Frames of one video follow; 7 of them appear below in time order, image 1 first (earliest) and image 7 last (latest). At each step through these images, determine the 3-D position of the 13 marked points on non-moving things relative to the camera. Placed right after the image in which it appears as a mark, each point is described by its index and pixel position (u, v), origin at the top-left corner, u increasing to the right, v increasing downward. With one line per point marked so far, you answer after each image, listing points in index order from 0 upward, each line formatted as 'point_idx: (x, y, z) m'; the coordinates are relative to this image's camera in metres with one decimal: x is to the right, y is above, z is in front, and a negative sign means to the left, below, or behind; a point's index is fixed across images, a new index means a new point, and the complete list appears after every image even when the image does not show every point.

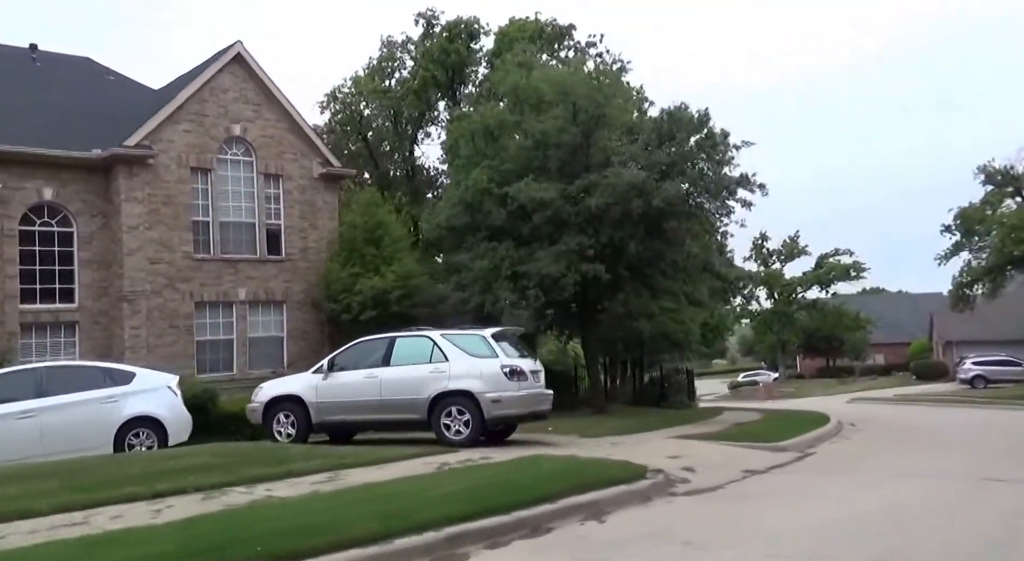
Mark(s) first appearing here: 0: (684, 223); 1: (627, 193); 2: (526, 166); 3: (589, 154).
0: (+3.5, +1.3, +17.8) m
1: (+2.2, +1.9, +17.3) m
2: (+0.1, +2.6, +18.7) m
3: (+1.6, +2.8, +18.3) m
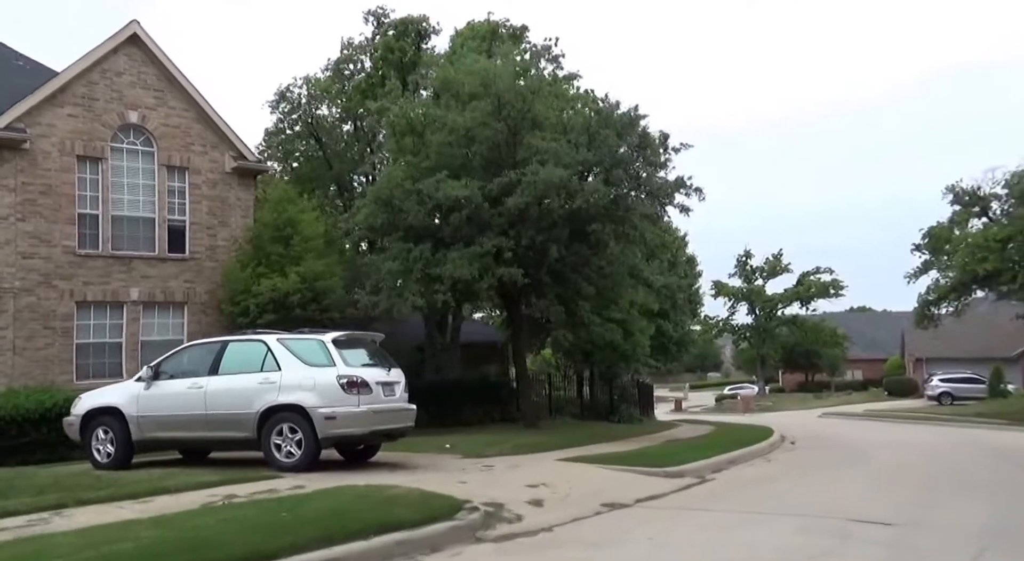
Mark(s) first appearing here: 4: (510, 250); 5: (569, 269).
0: (+1.9, +1.1, +16.8) m
1: (+0.6, +1.7, +16.3) m
2: (-1.5, +2.5, +17.6) m
3: (0.0, +2.7, +17.3) m
4: (-0.1, +0.6, +16.5) m
5: (+1.1, +0.3, +17.5) m
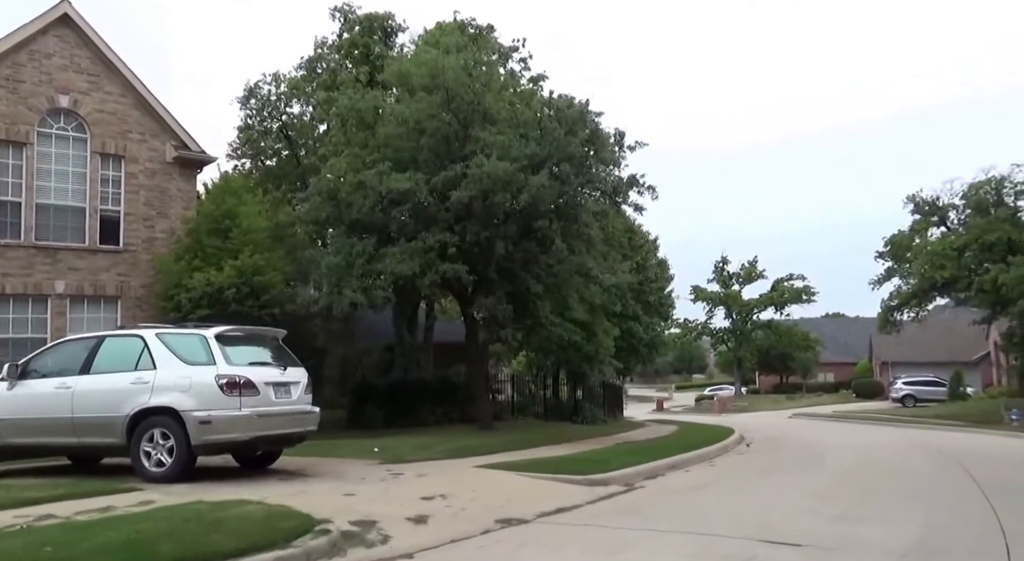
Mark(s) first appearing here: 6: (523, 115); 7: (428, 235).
0: (+0.8, +1.1, +16.3) m
1: (-0.4, +1.8, +15.8) m
2: (-2.5, +2.6, +17.0) m
3: (-1.0, +2.8, +16.8) m
4: (-1.1, +0.7, +16.0) m
5: (+0.1, +0.3, +17.0) m
6: (+0.2, +3.3, +16.6) m
7: (-1.6, +0.9, +16.2) m
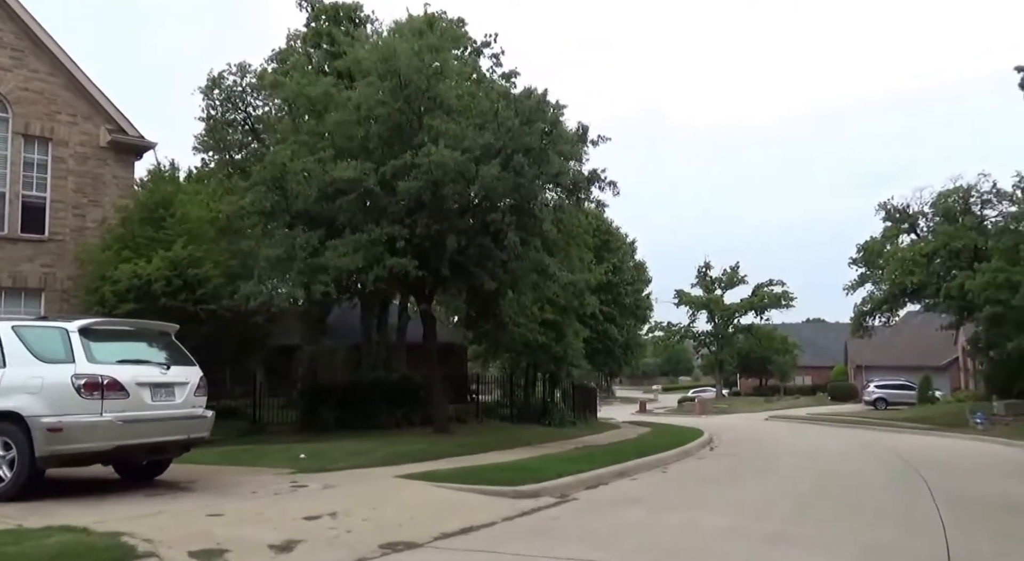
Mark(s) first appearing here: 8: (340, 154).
0: (-0.1, +1.2, +15.5) m
1: (-1.3, +1.9, +14.9) m
2: (-3.4, +2.7, +16.2) m
3: (-1.9, +2.8, +16.0) m
4: (-2.0, +0.8, +15.2) m
5: (-0.8, +0.4, +16.2) m
6: (-0.7, +3.4, +15.7) m
7: (-2.5, +1.0, +15.3) m
8: (-3.3, +2.5, +16.1) m
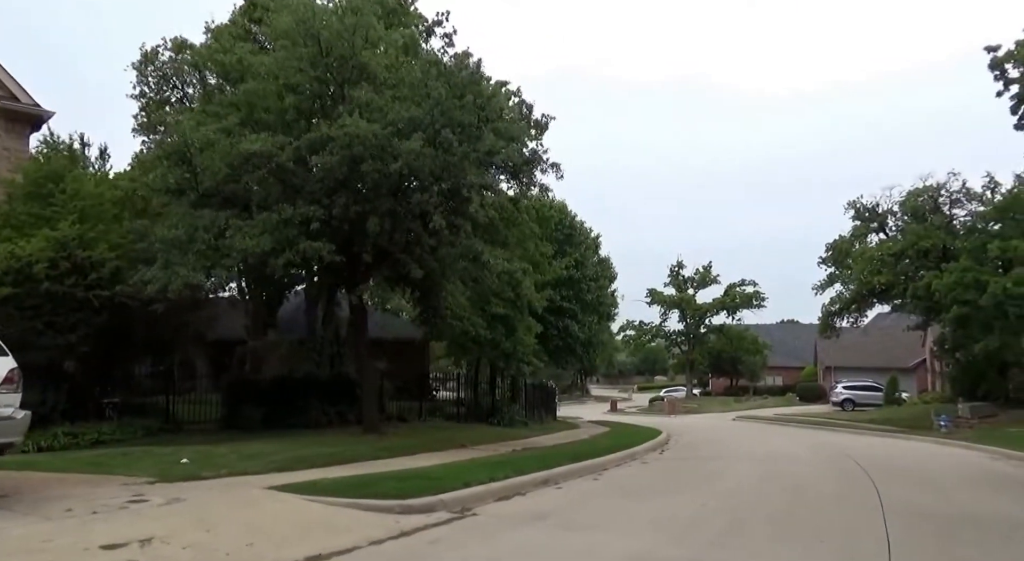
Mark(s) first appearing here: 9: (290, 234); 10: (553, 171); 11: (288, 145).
0: (-1.3, +1.4, +14.2) m
1: (-2.5, +2.1, +13.6) m
2: (-4.6, +2.9, +14.7) m
3: (-3.1, +3.1, +14.6) m
4: (-3.2, +1.0, +13.8) m
5: (-2.1, +0.6, +14.8) m
6: (-1.8, +3.6, +14.4) m
7: (-3.7, +1.2, +13.9) m
8: (-4.5, +2.7, +14.7) m
9: (-3.6, +0.8, +13.5) m
10: (+0.8, +2.2, +16.2) m
11: (-3.7, +2.2, +13.6) m
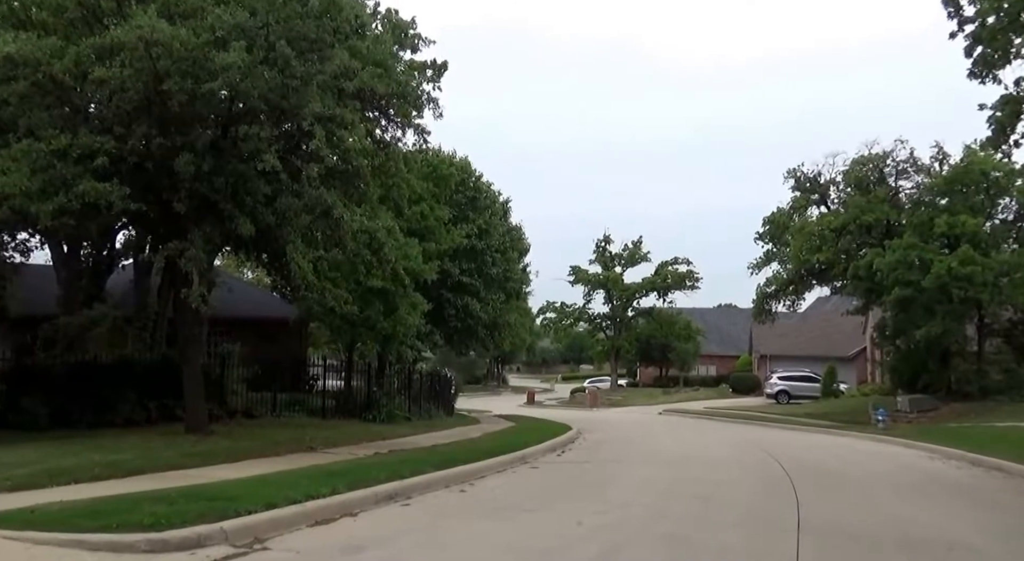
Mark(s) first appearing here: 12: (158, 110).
0: (-3.1, +2.0, +9.9) m
1: (-4.3, +2.7, +9.1) m
2: (-6.5, +3.6, +10.0) m
3: (-5.0, +3.7, +10.0) m
4: (-5.0, +1.6, +9.3) m
5: (-4.0, +1.3, +10.4) m
6: (-3.7, +4.2, +10.0) m
7: (-5.6, +1.9, +9.4) m
8: (-6.4, +3.4, +10.0) m
9: (-5.5, +1.4, +9.0) m
10: (-1.2, +2.8, +12.0) m
11: (-5.5, +2.9, +9.1) m
12: (-4.6, +2.3, +9.6) m
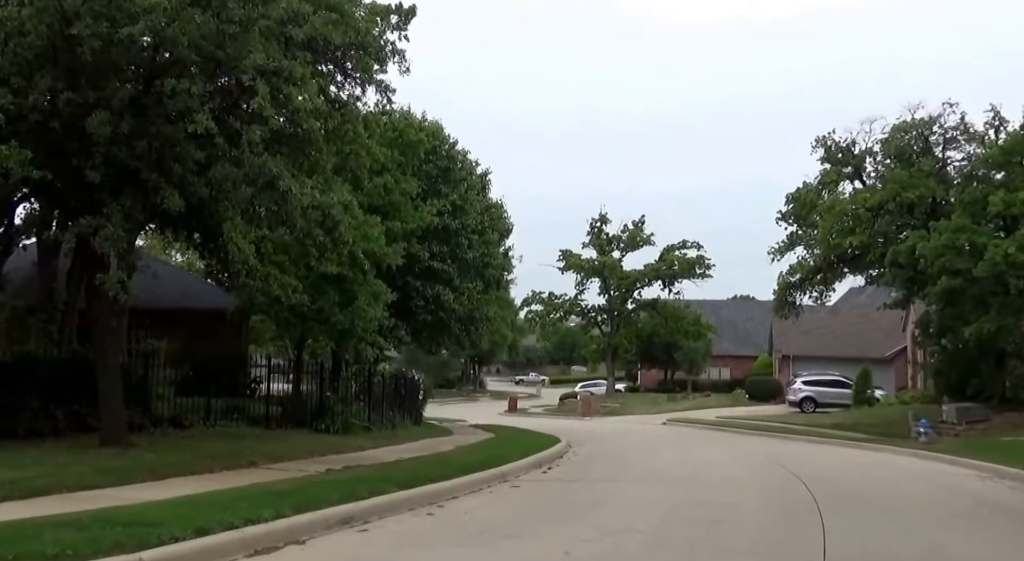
0: (-3.7, +2.5, +6.1) m
1: (-4.9, +3.1, +5.3) m
2: (-7.1, +4.0, +6.3) m
3: (-5.6, +4.2, +6.2) m
4: (-5.6, +2.1, +5.5) m
5: (-4.6, +1.7, +6.6) m
6: (-4.3, +4.6, +6.2) m
7: (-6.1, +2.3, +5.6) m
8: (-7.0, +3.8, +6.2) m
9: (-6.0, +1.8, +5.2) m
10: (-1.8, +3.2, +8.2) m
11: (-6.1, +3.3, +5.3) m
12: (-5.1, +2.7, +5.8) m
